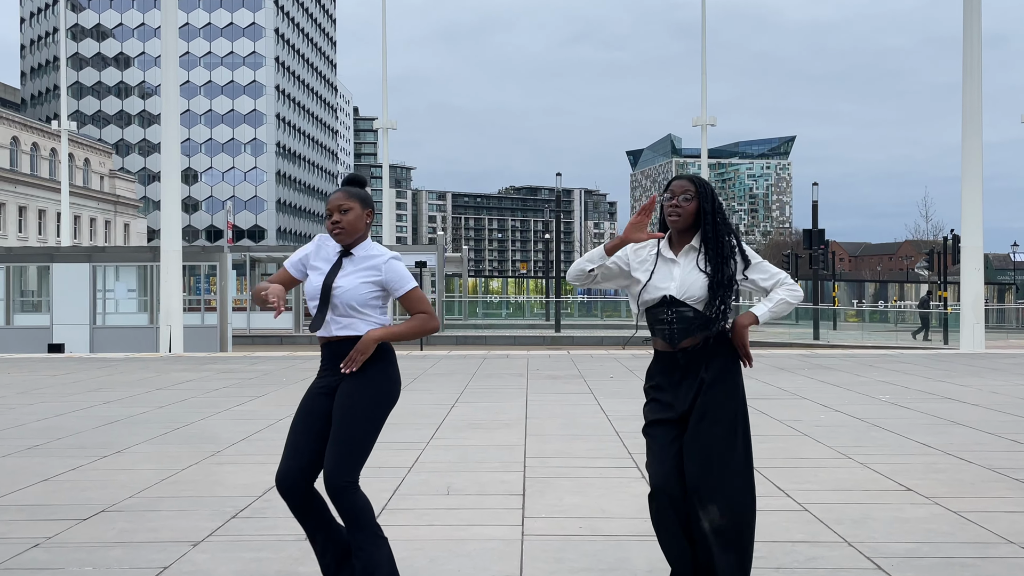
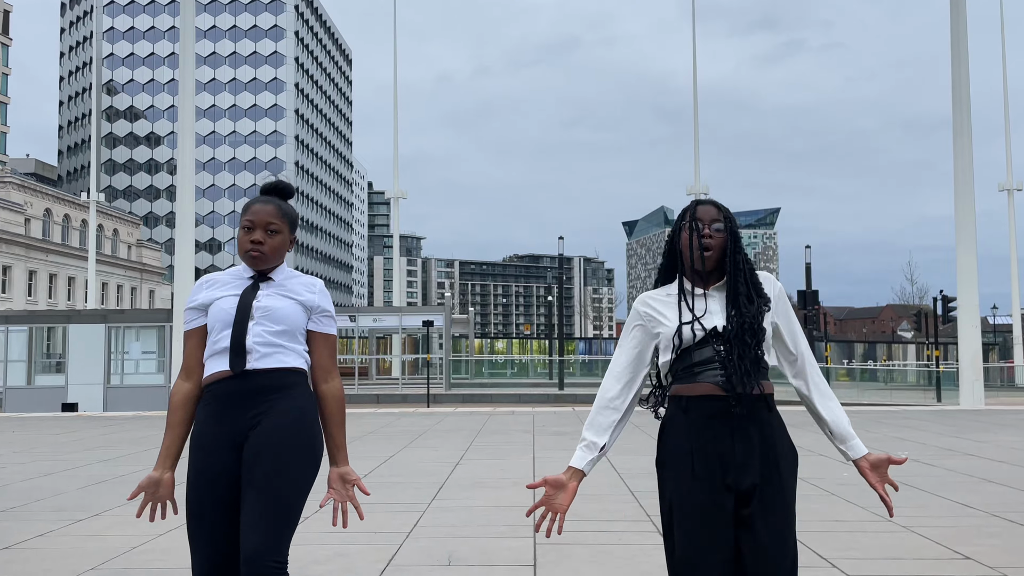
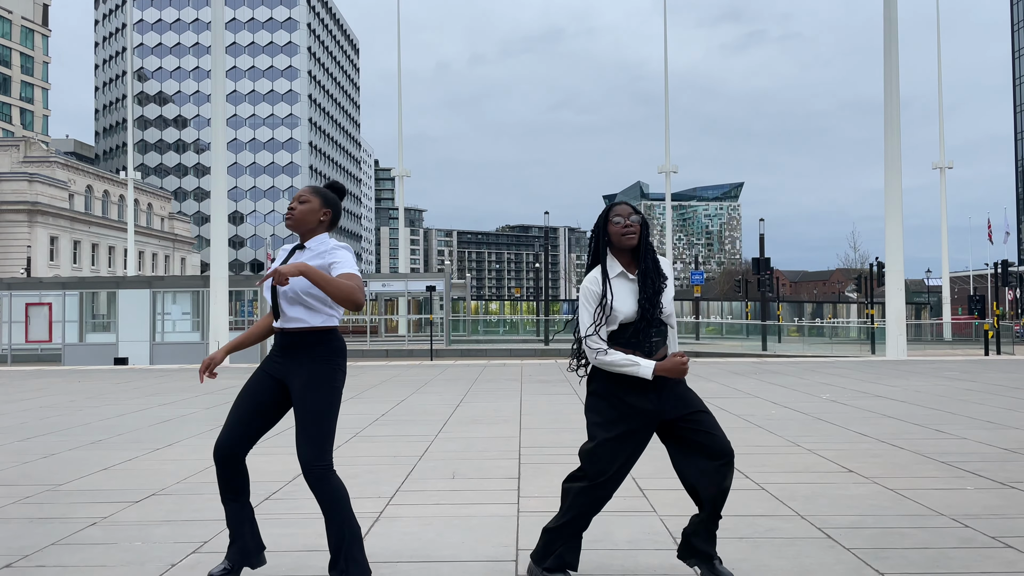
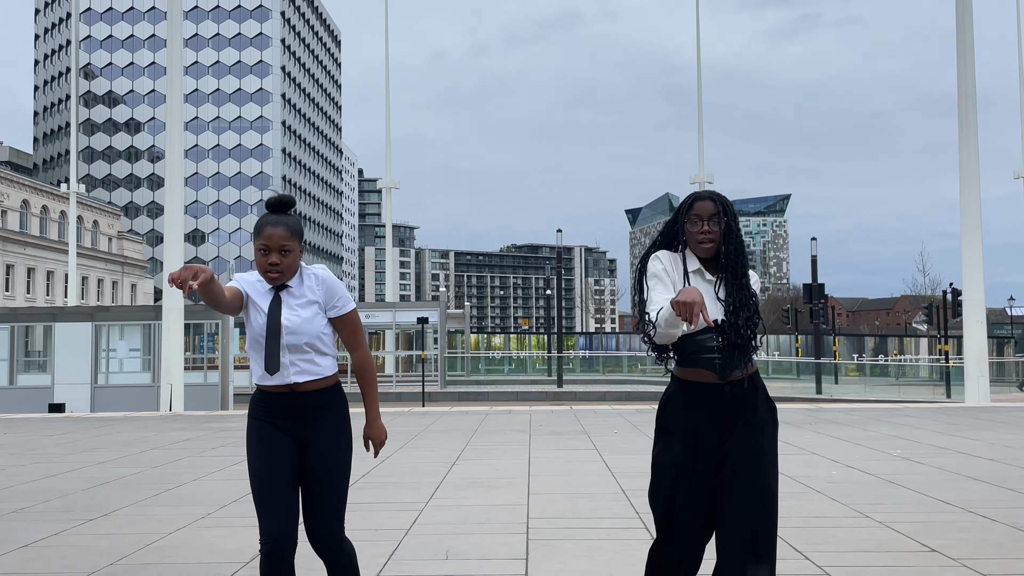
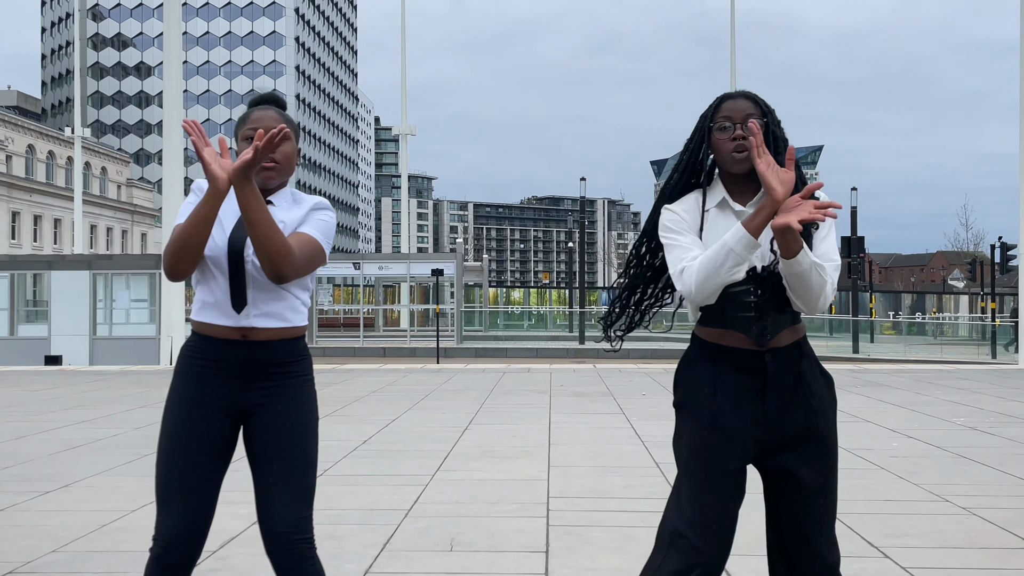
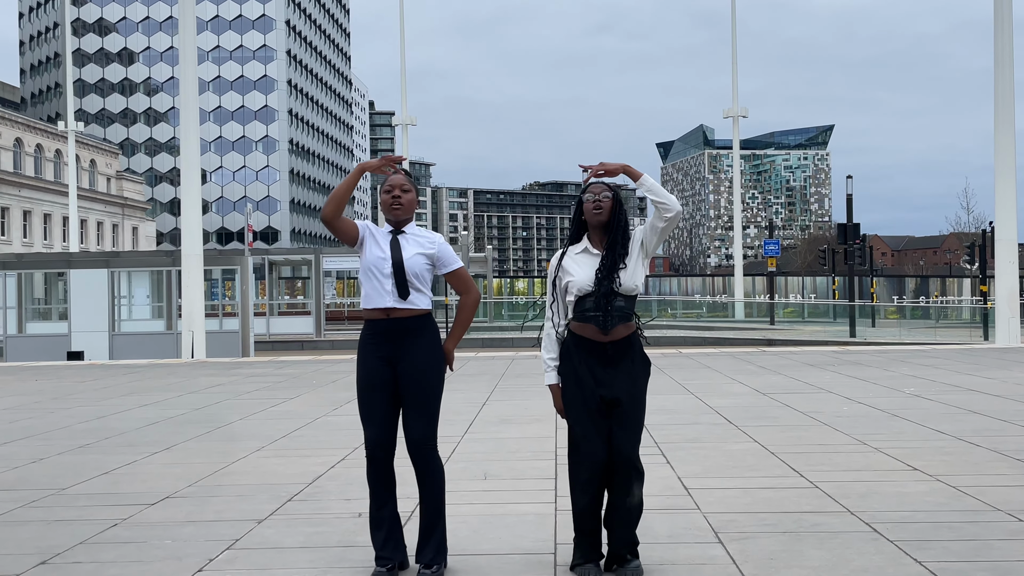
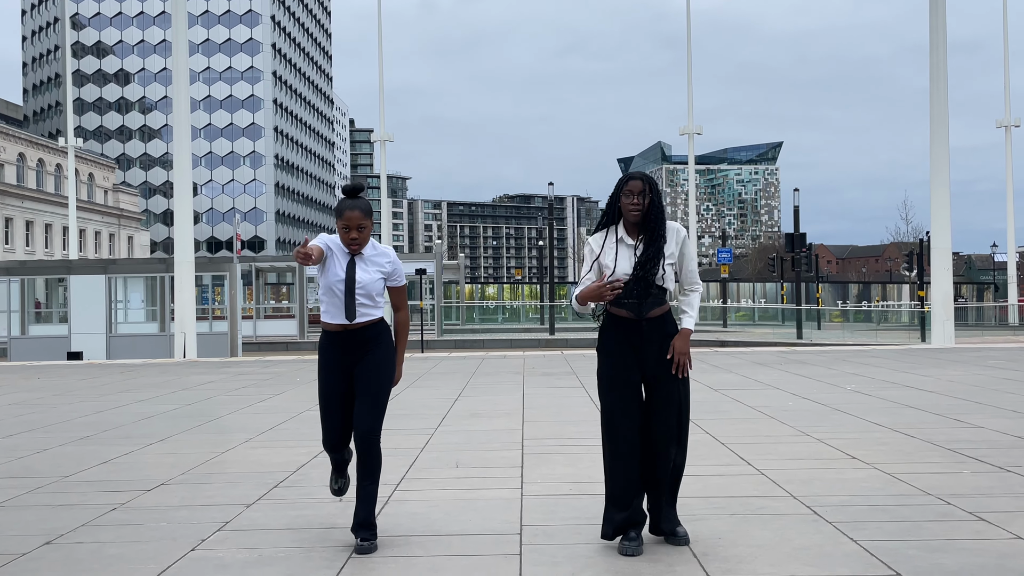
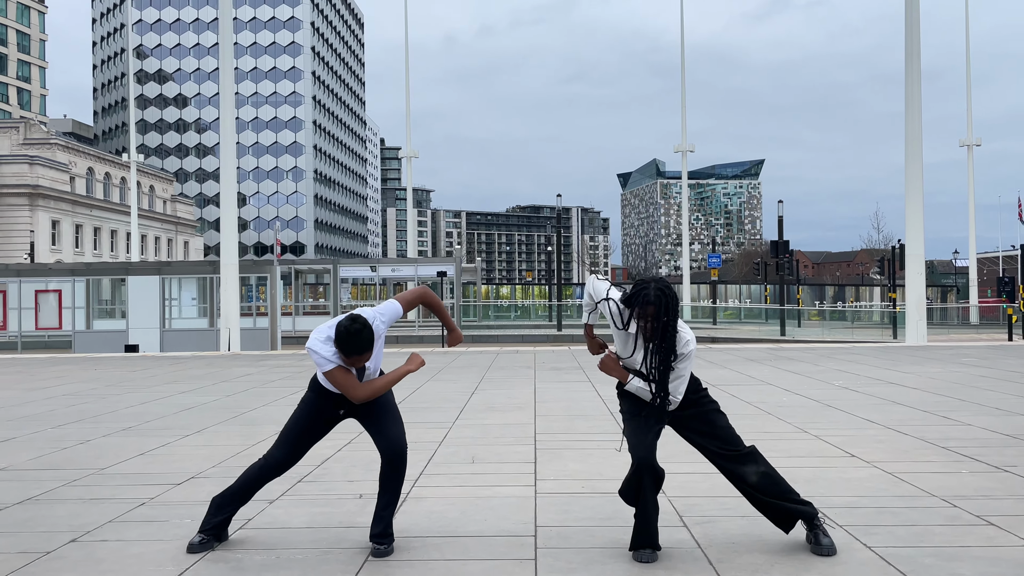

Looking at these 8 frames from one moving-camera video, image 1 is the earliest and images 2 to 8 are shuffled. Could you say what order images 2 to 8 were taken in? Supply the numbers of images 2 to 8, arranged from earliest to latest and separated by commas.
5, 4, 7, 8, 2, 3, 6
